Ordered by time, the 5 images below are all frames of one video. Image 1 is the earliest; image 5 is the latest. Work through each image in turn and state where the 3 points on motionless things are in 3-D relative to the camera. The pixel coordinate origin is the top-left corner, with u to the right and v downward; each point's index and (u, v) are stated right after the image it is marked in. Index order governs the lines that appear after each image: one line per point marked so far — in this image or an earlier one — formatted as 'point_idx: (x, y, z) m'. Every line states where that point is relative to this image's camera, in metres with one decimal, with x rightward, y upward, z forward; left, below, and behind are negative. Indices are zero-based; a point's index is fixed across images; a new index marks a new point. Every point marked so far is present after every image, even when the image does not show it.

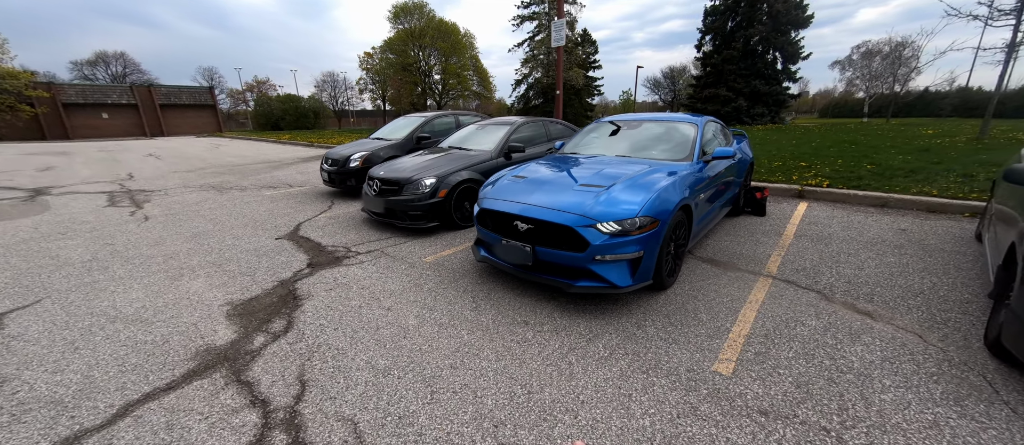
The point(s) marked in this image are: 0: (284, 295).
0: (-2.0, -0.7, +3.1) m
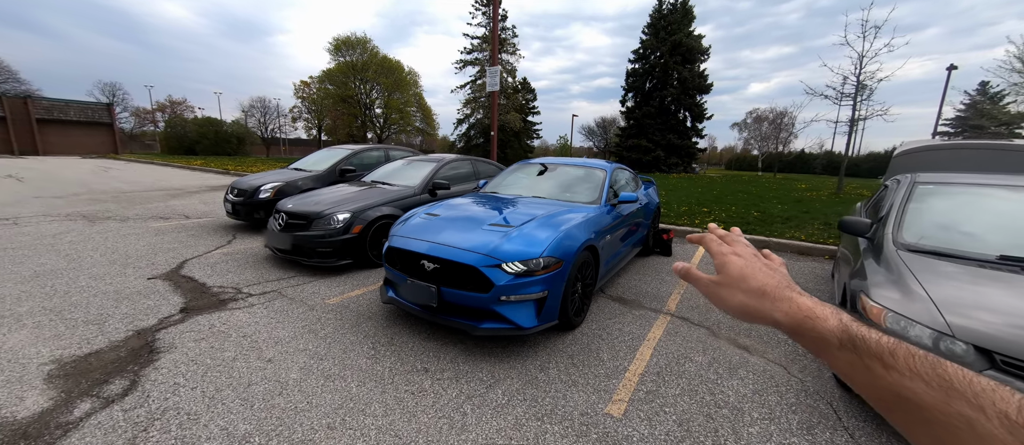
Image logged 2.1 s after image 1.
0: (-2.8, -0.9, +2.6) m
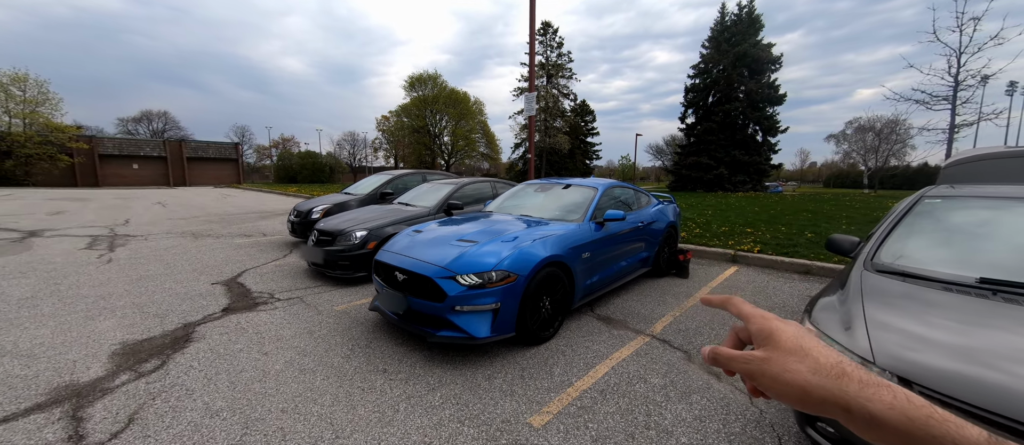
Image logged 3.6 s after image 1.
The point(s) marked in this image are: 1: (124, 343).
0: (-3.1, -1.1, +3.3) m
1: (-3.5, -1.1, +3.2) m
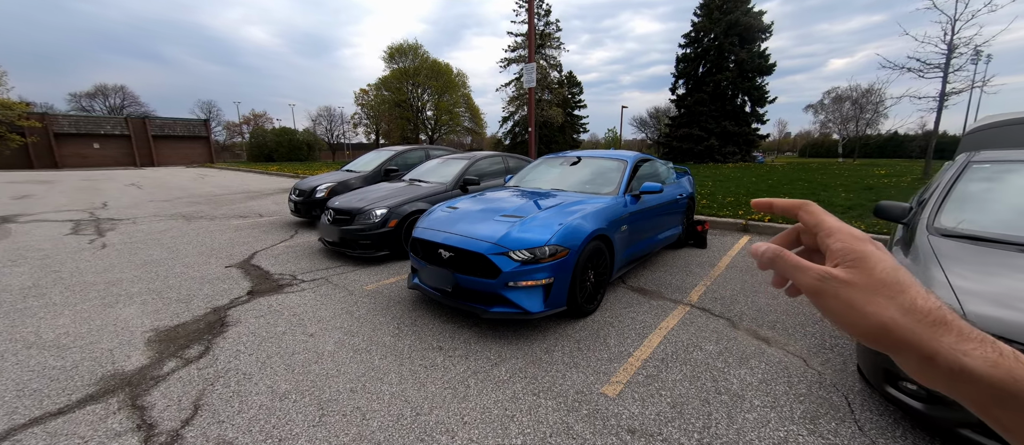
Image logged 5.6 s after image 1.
0: (-2.7, -0.9, +3.2) m
1: (-3.1, -0.9, +3.1) m
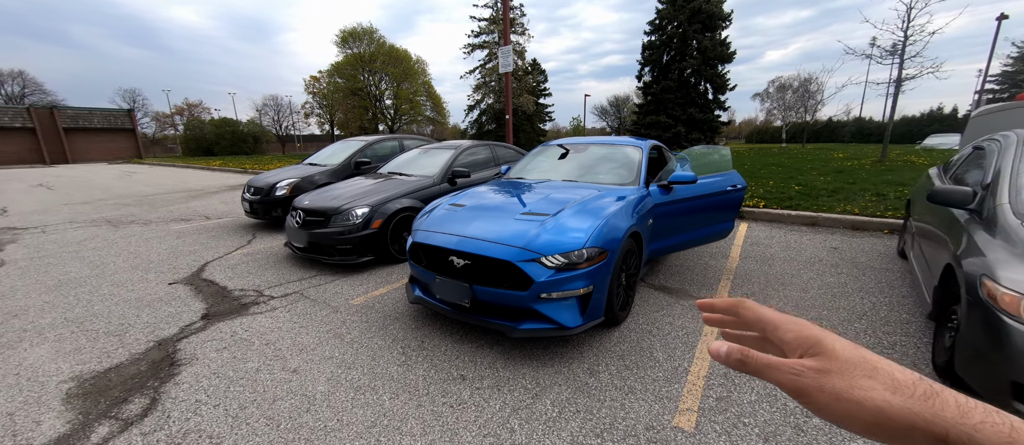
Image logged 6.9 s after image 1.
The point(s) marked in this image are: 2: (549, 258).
0: (-2.5, -1.0, +2.5) m
1: (-2.9, -1.0, +2.3) m
2: (+0.2, -0.2, +2.3) m
